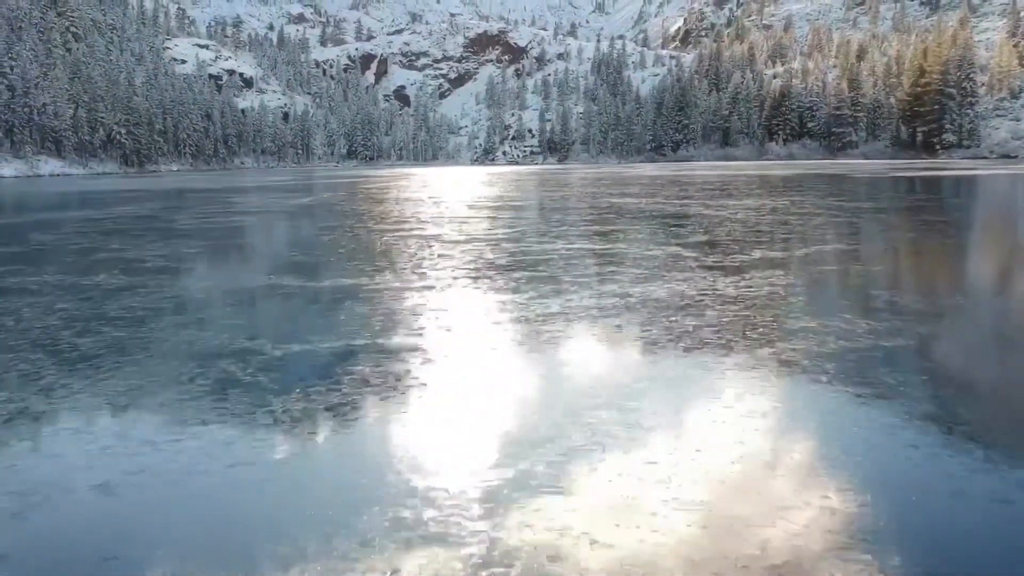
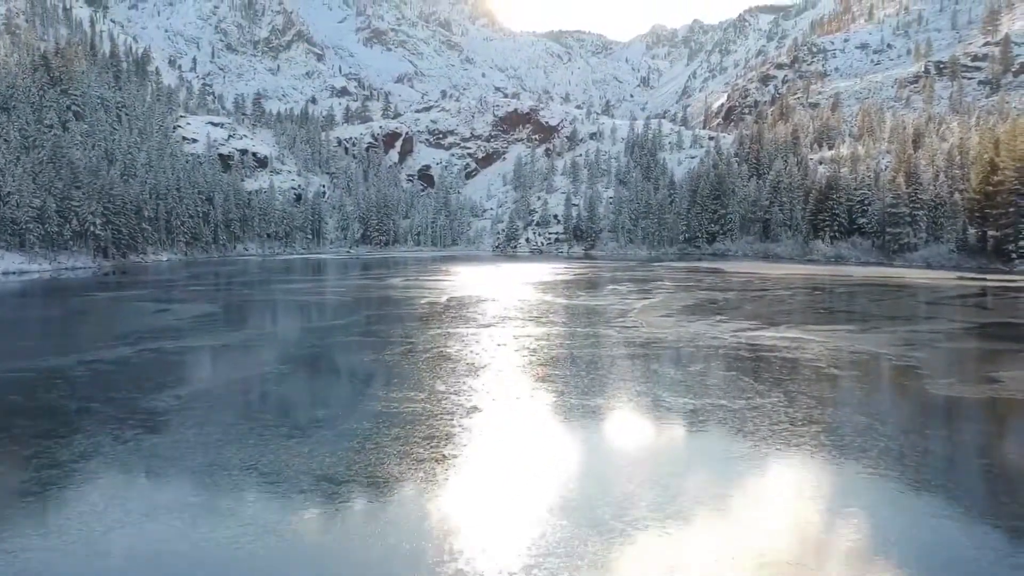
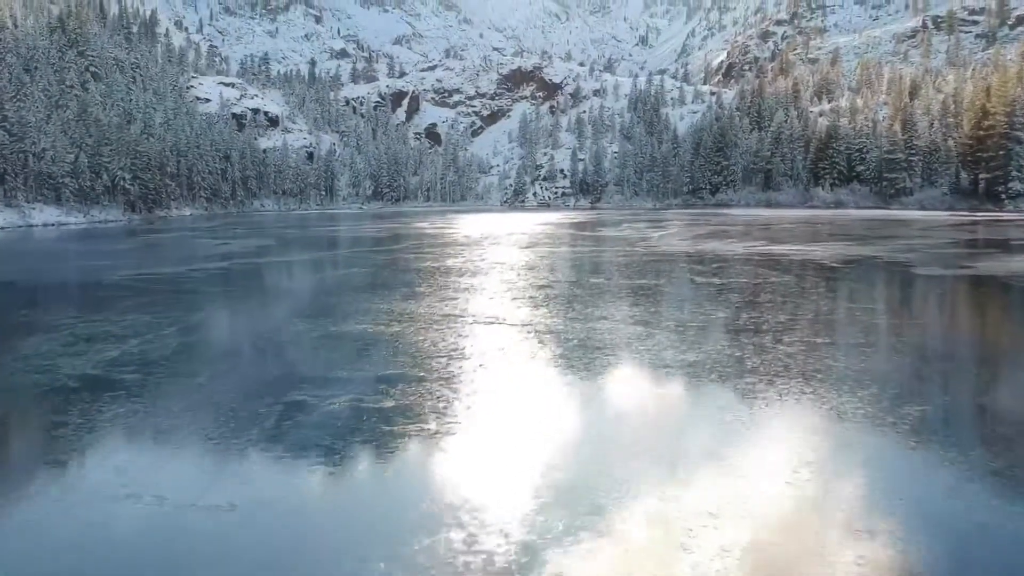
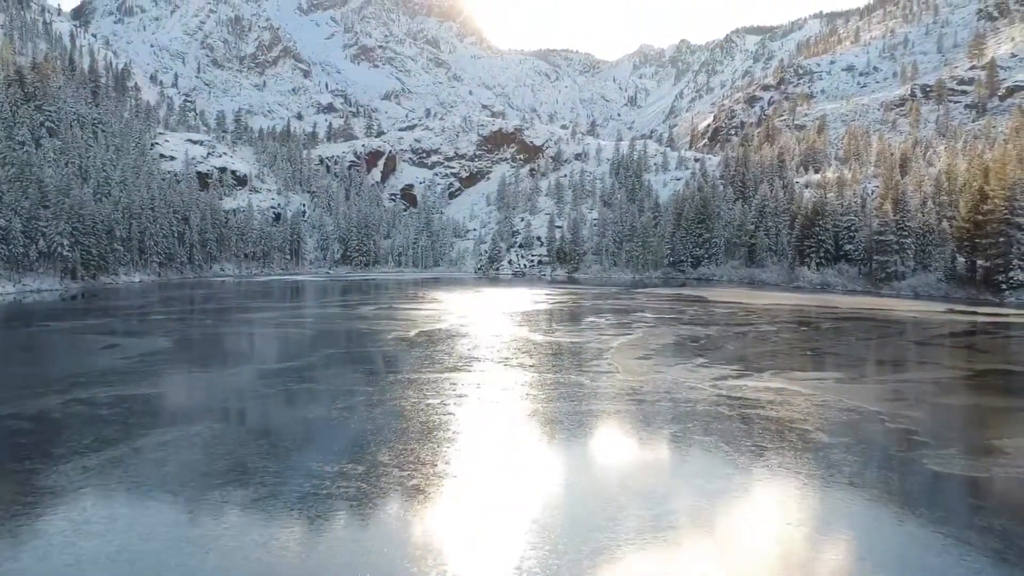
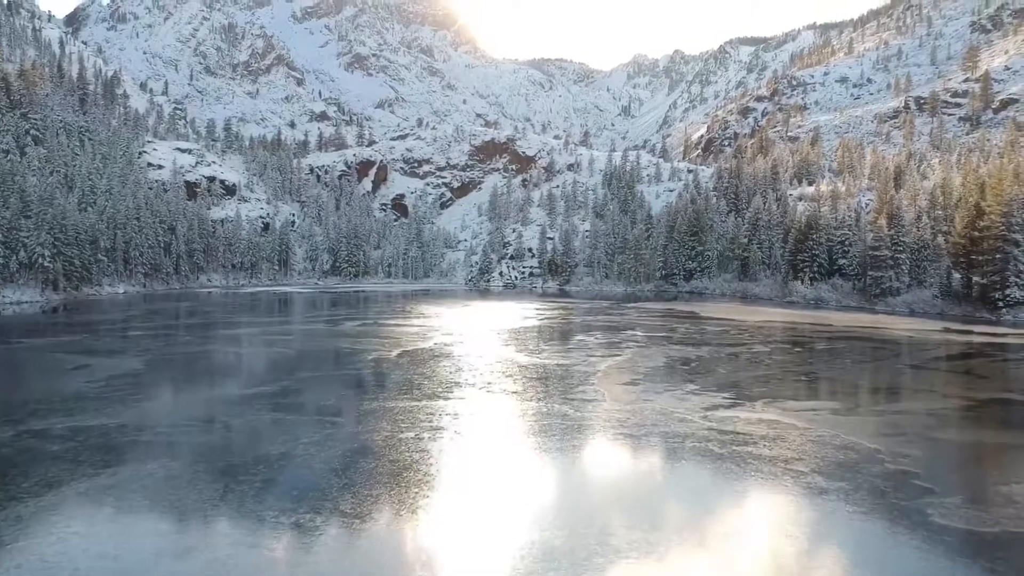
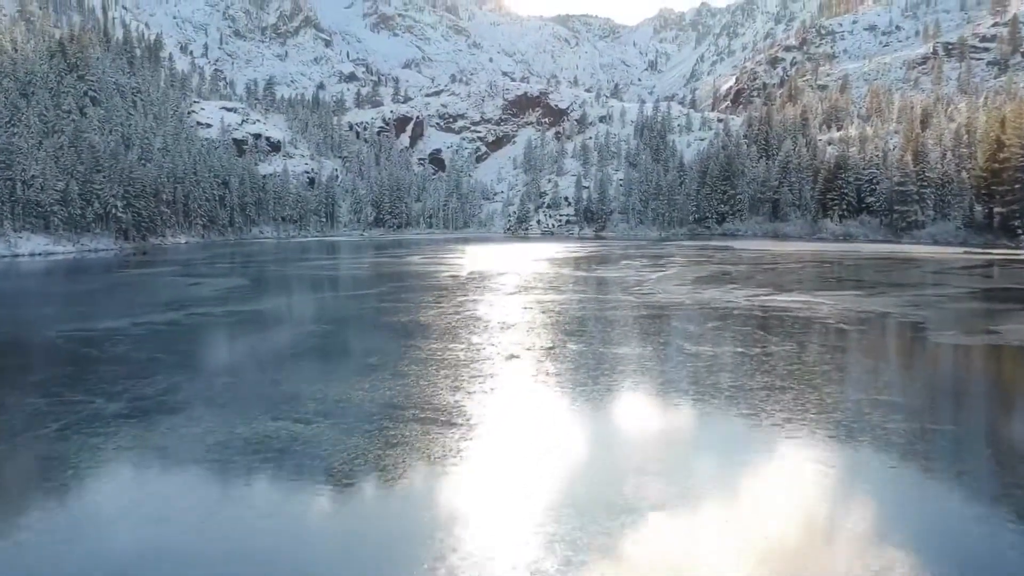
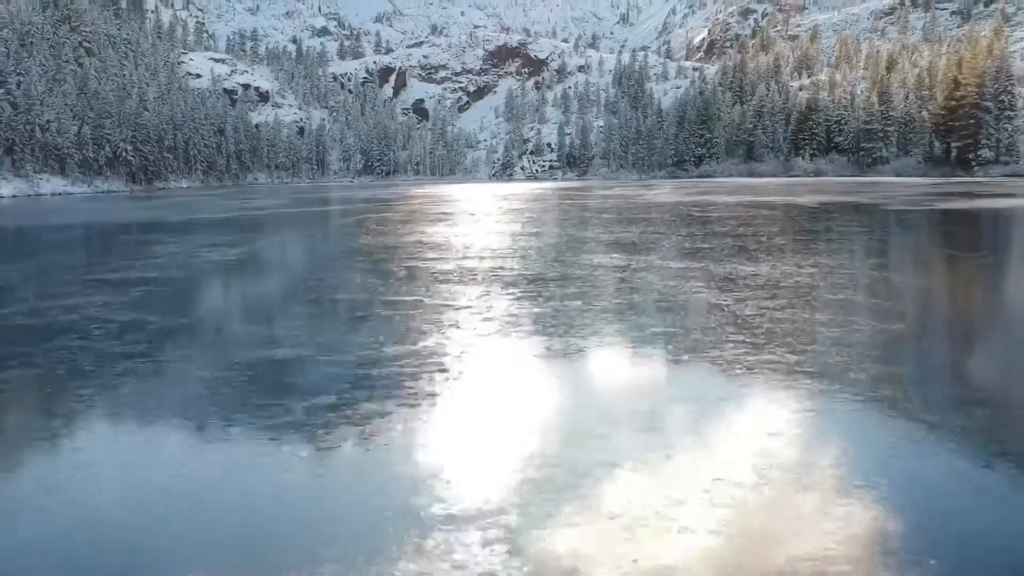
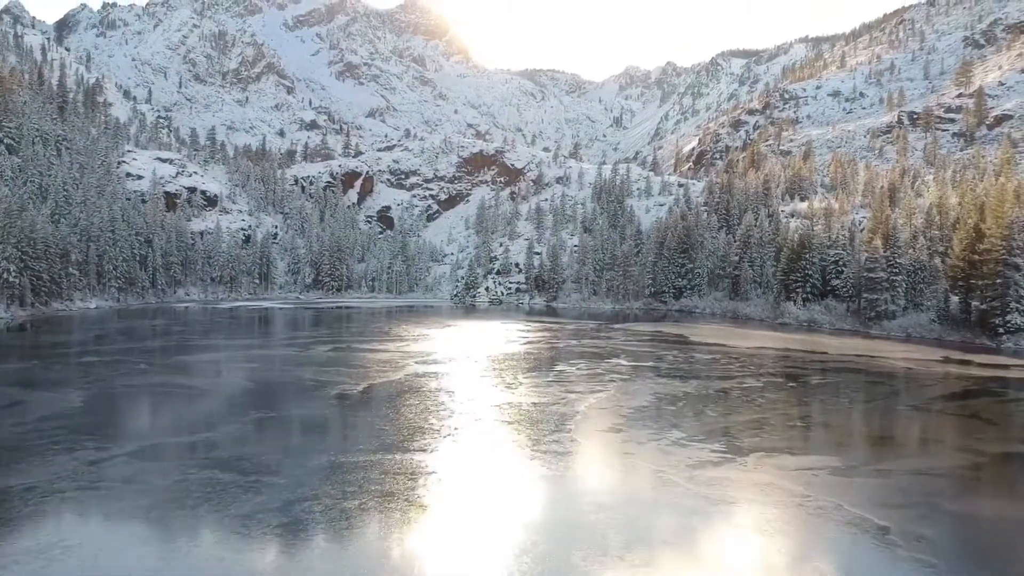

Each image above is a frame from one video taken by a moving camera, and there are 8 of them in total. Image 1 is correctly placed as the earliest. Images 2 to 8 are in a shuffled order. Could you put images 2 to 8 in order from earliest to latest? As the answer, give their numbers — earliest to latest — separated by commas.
7, 3, 6, 2, 4, 5, 8
